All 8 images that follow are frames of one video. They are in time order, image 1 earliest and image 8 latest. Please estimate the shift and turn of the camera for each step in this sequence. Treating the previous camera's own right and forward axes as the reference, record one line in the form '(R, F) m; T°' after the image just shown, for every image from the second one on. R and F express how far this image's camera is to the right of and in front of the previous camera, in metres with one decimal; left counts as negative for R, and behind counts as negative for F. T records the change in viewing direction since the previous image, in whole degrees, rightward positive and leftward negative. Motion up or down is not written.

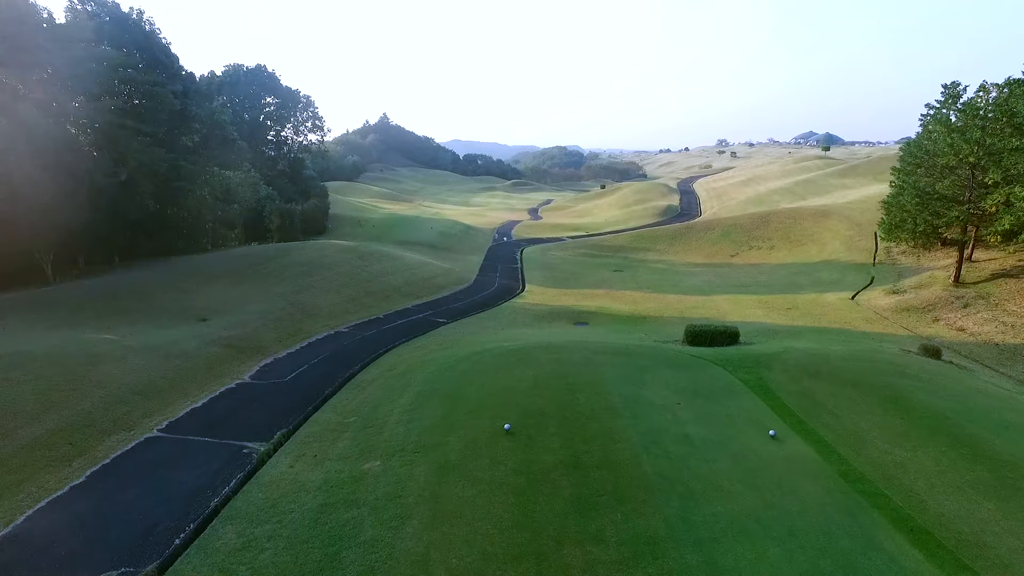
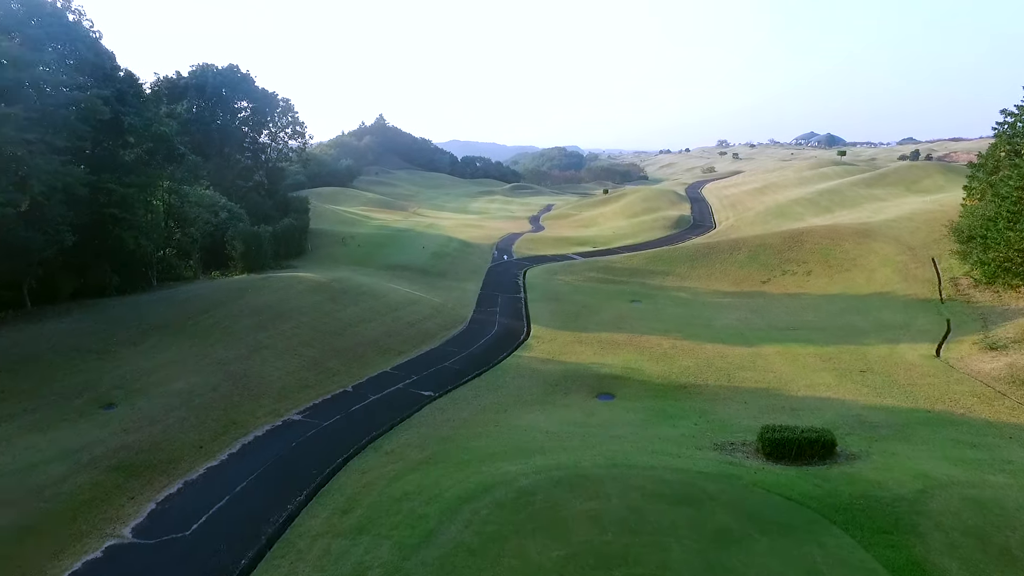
(-0.2, +5.0) m; 0°
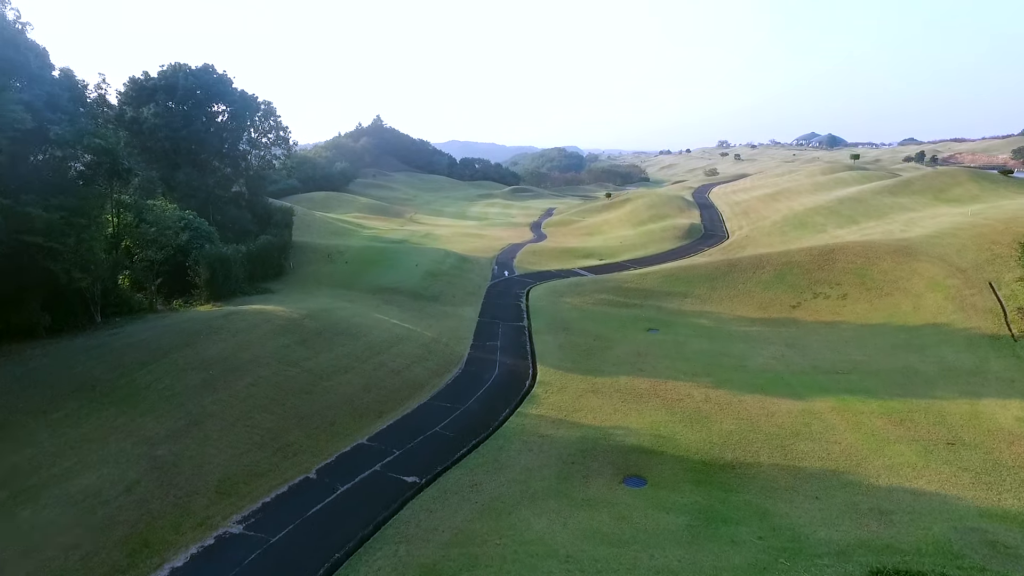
(-0.2, +3.8) m; 0°
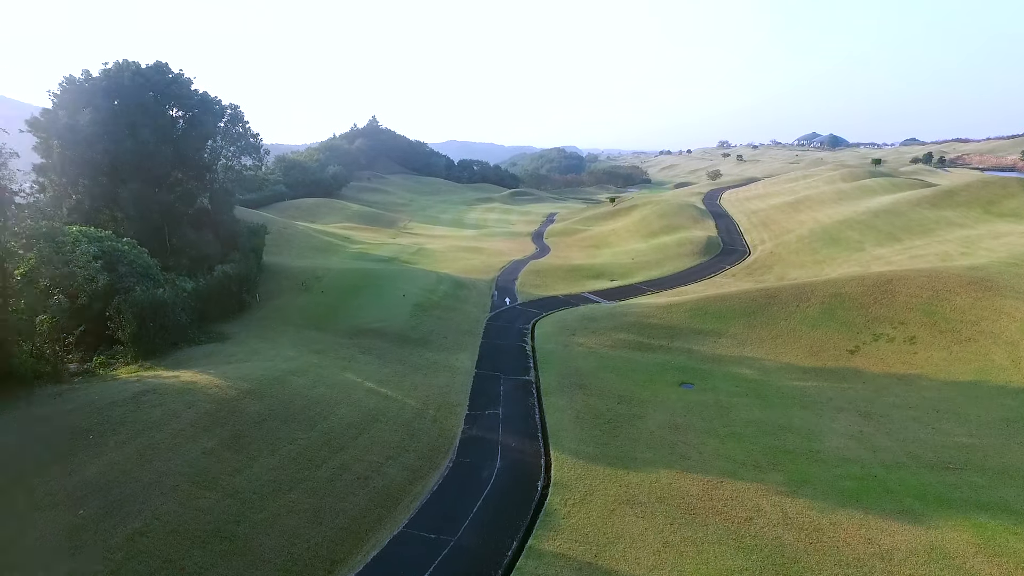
(-0.2, +5.5) m; 0°
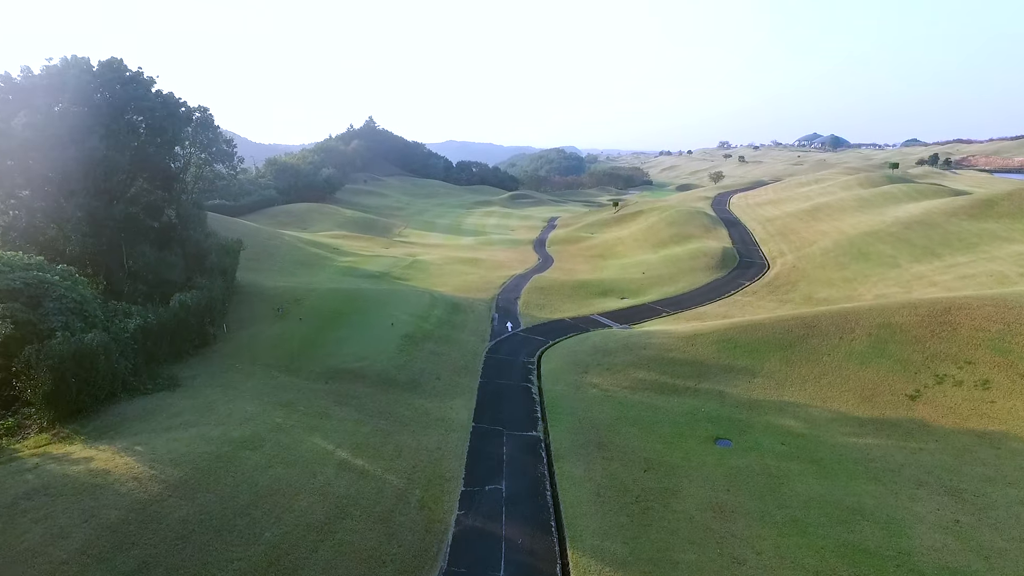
(-0.2, +4.1) m; 0°
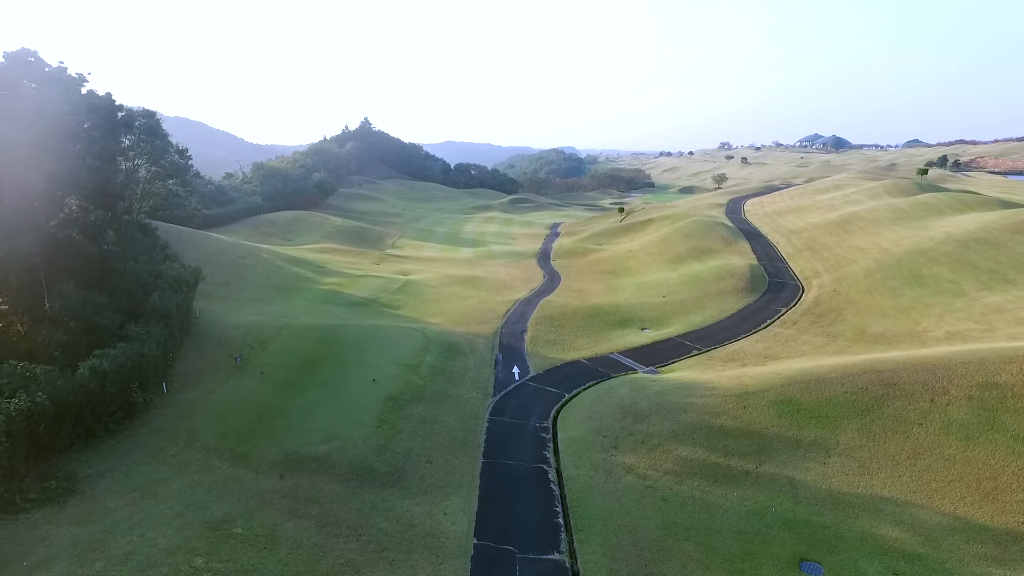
(-0.4, +5.8) m; 0°
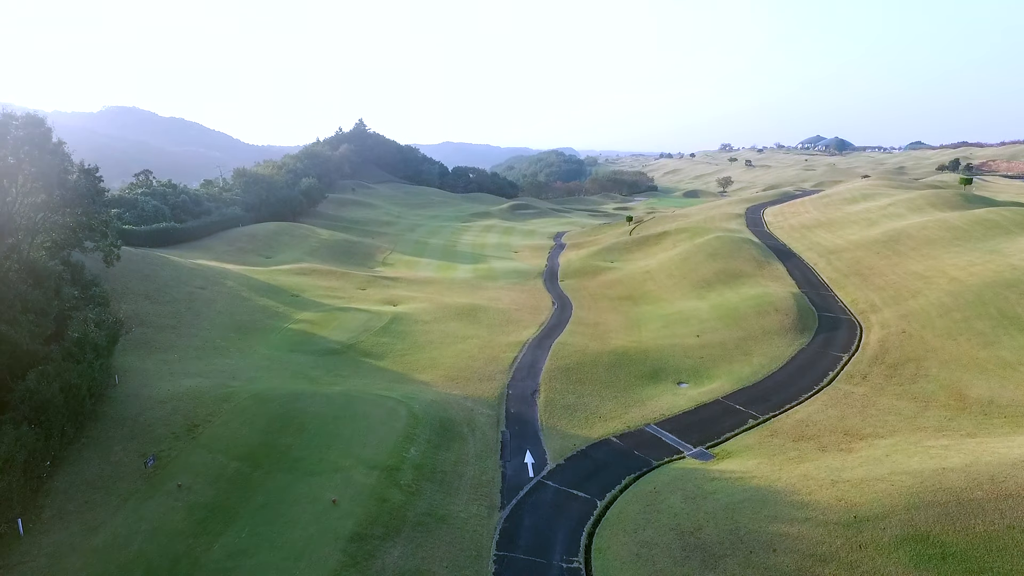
(-0.5, +7.3) m; 0°
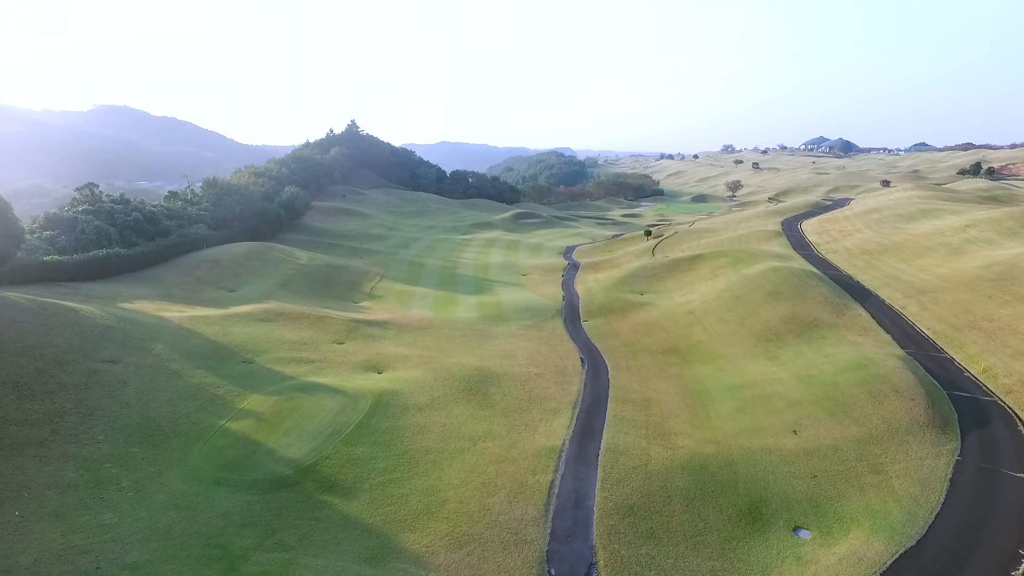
(-1.4, +11.2) m; 0°
